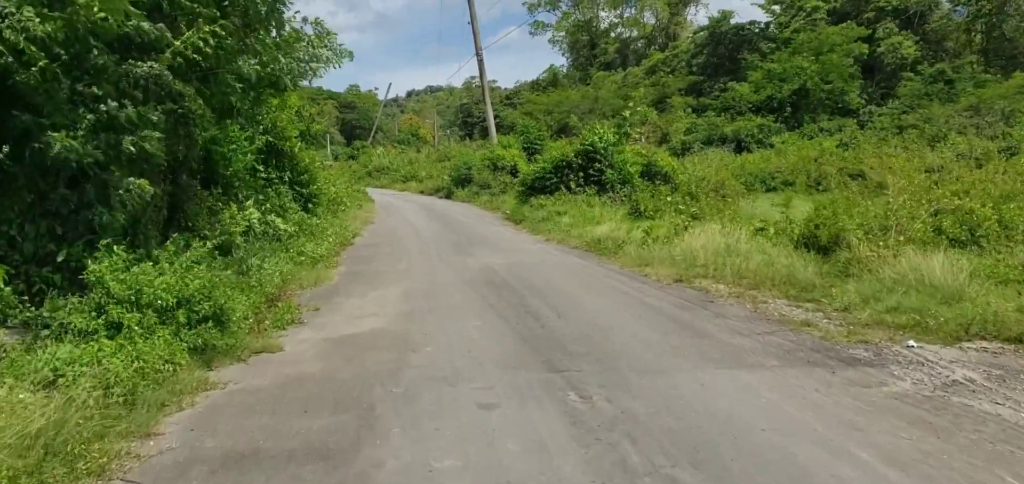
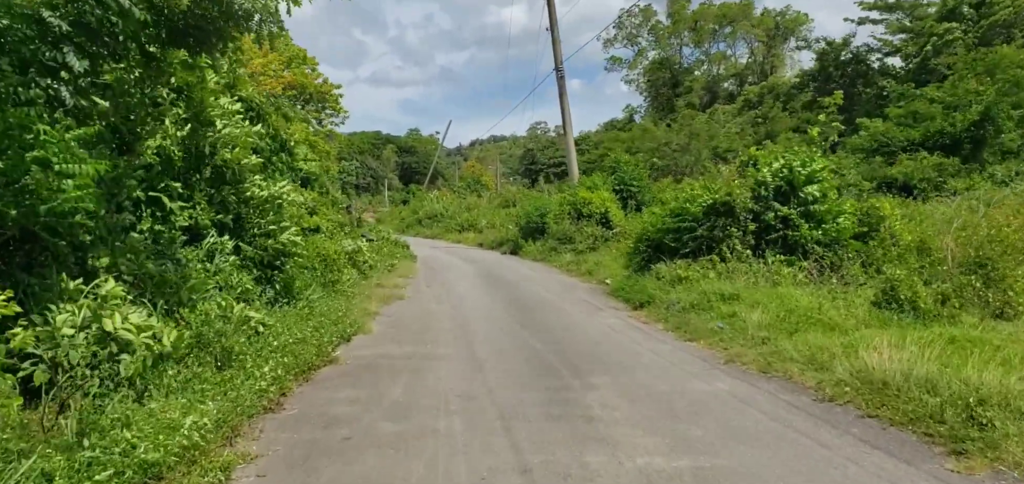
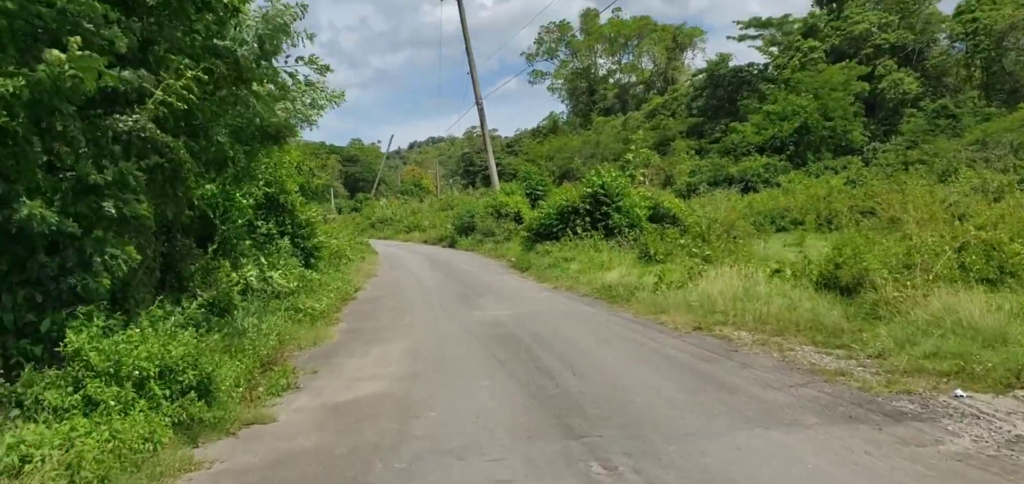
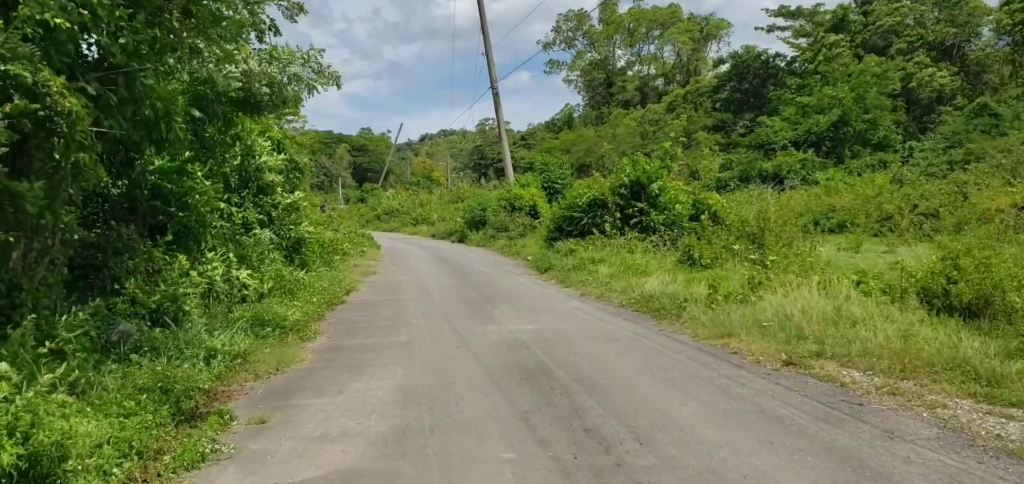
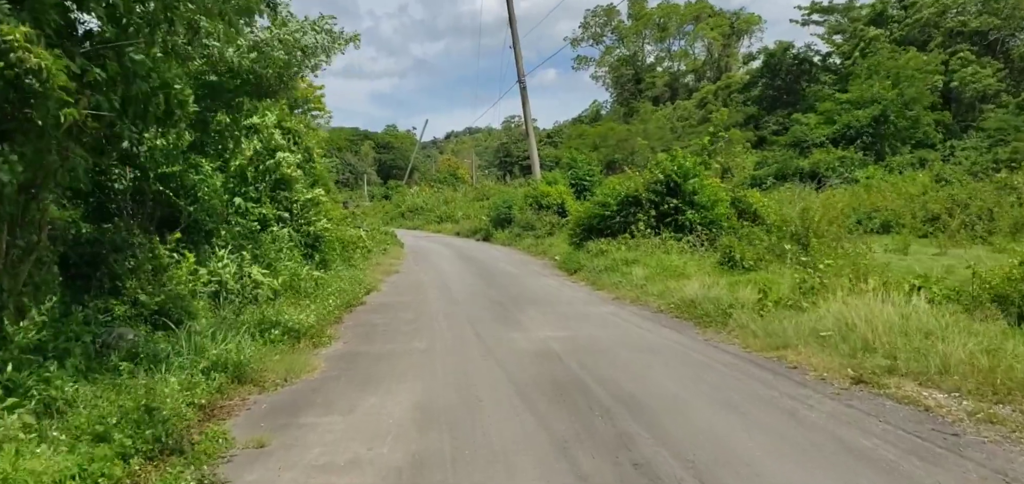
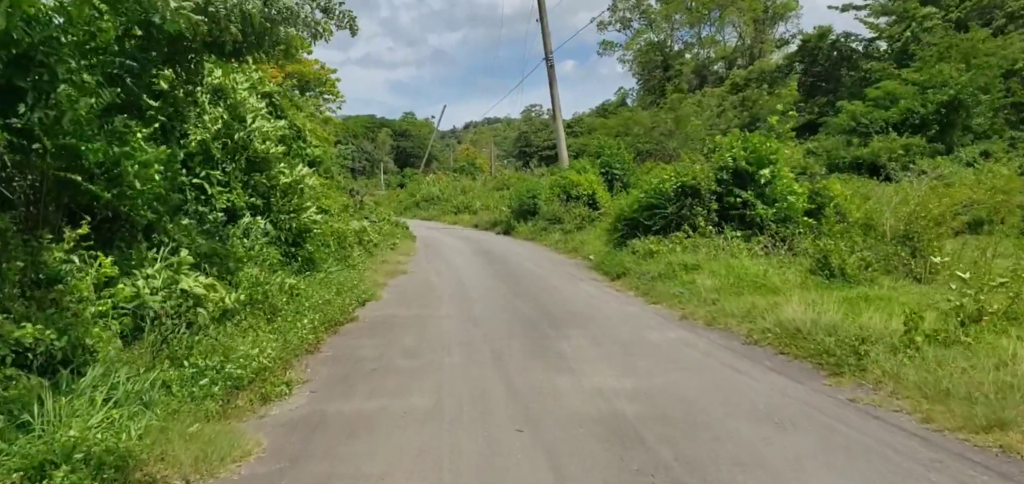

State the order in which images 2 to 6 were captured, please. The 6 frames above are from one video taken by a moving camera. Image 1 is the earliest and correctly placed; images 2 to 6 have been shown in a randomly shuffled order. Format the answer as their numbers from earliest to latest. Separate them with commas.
3, 4, 5, 6, 2
